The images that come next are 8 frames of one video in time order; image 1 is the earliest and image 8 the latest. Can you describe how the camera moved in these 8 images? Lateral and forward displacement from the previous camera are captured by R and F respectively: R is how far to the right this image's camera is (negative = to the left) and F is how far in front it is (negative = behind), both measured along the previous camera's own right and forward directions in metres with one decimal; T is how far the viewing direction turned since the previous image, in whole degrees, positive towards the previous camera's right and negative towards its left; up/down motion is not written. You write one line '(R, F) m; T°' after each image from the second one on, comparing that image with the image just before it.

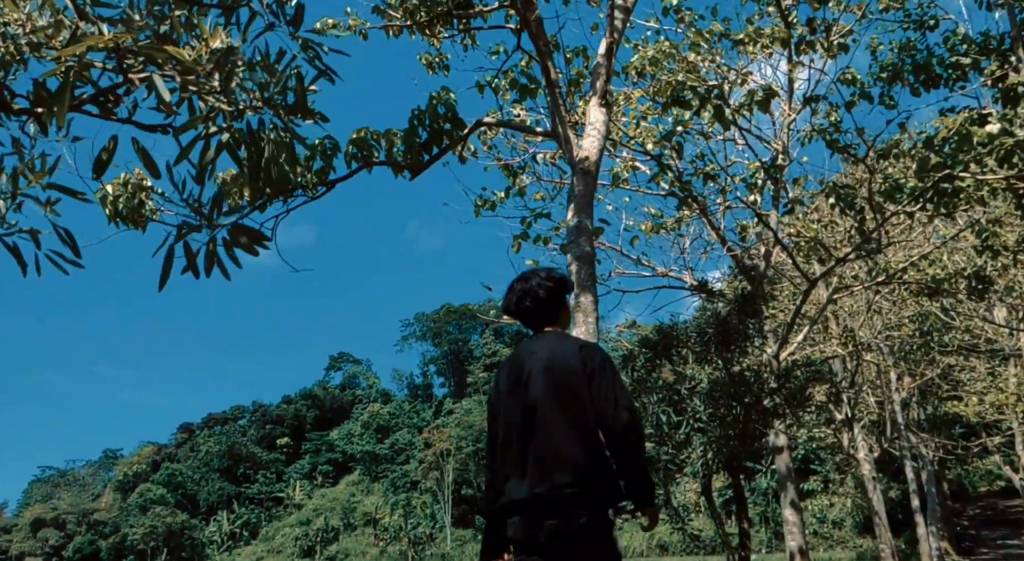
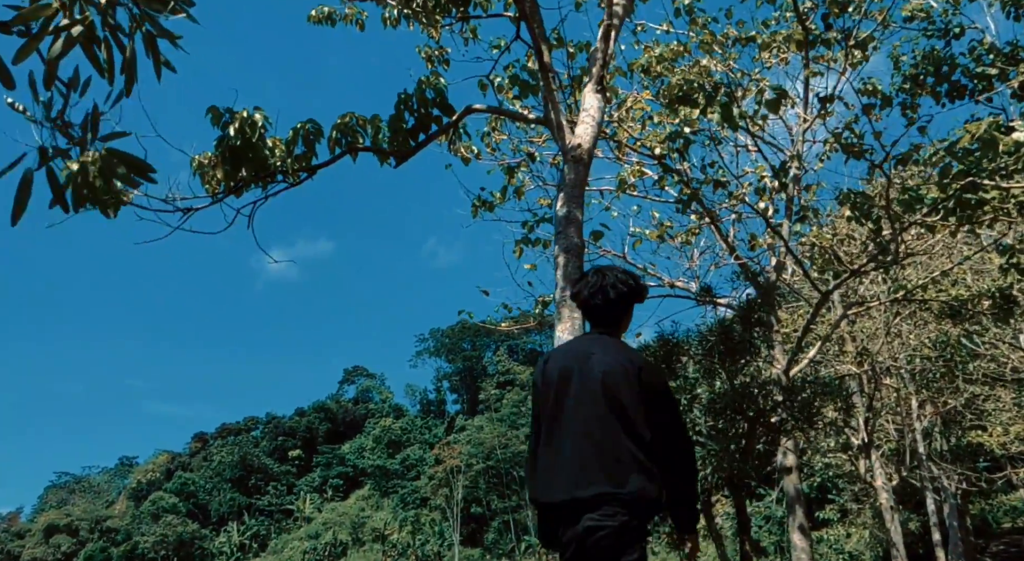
(+0.2, +0.3) m; -1°
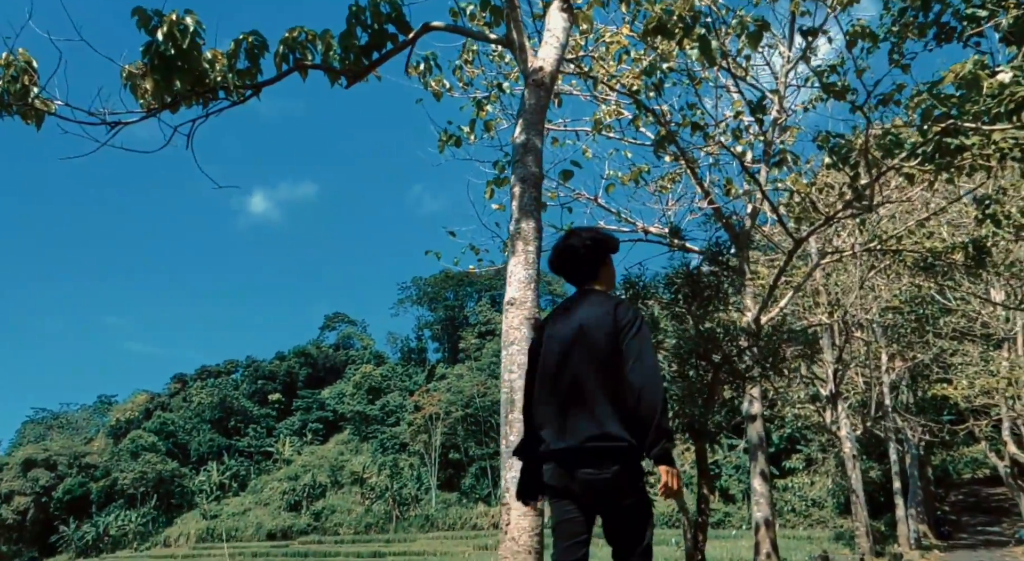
(+0.2, +0.2) m; +1°
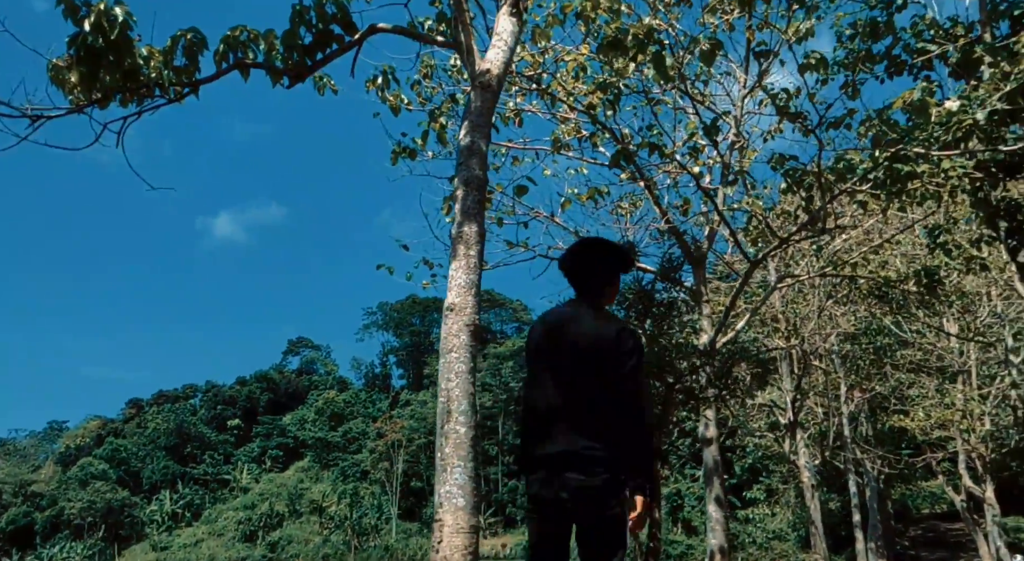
(+0.1, +0.1) m; +2°
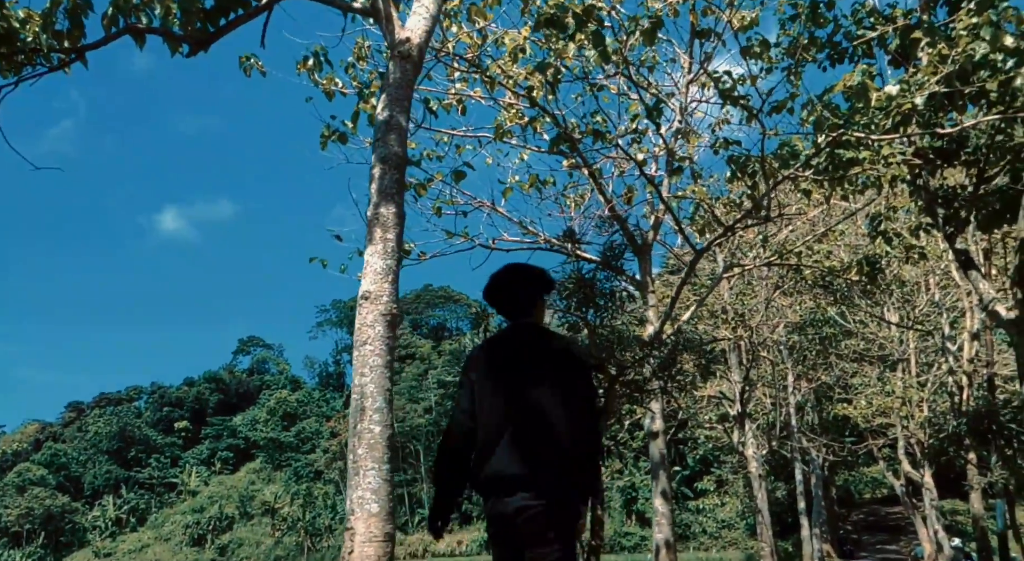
(+0.1, +0.3) m; +3°
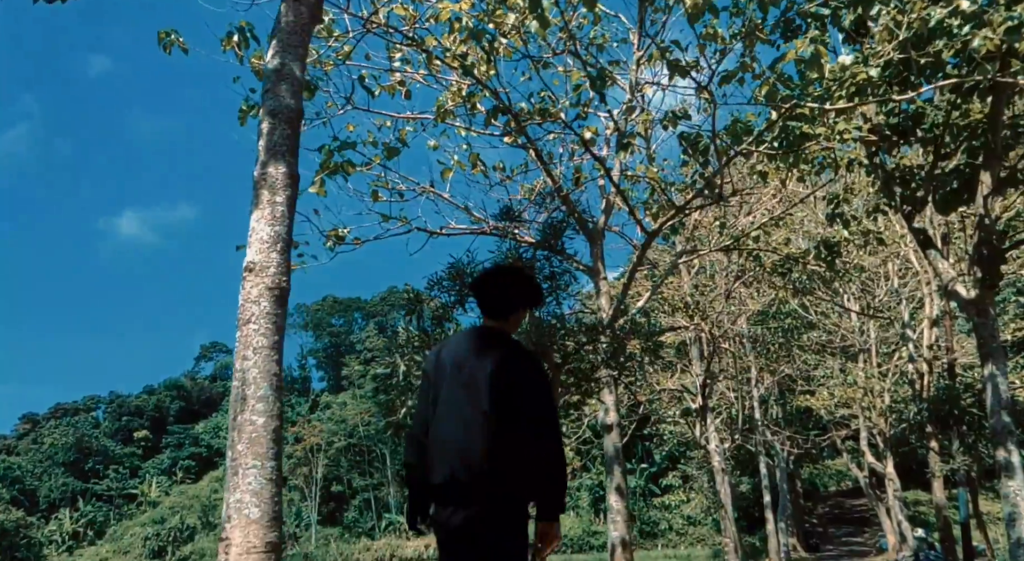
(+0.2, +0.4) m; +2°
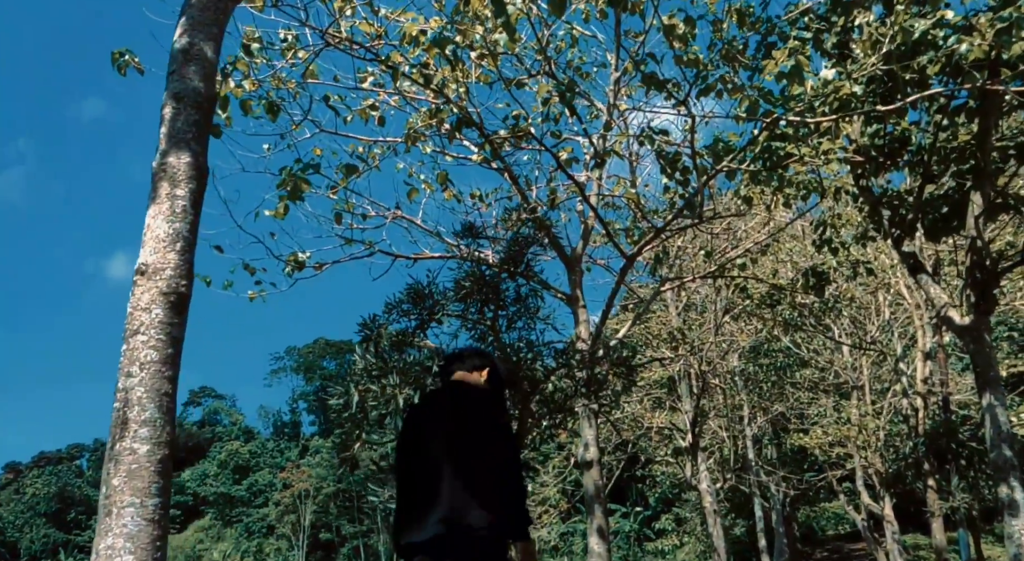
(+0.2, +0.4) m; +1°
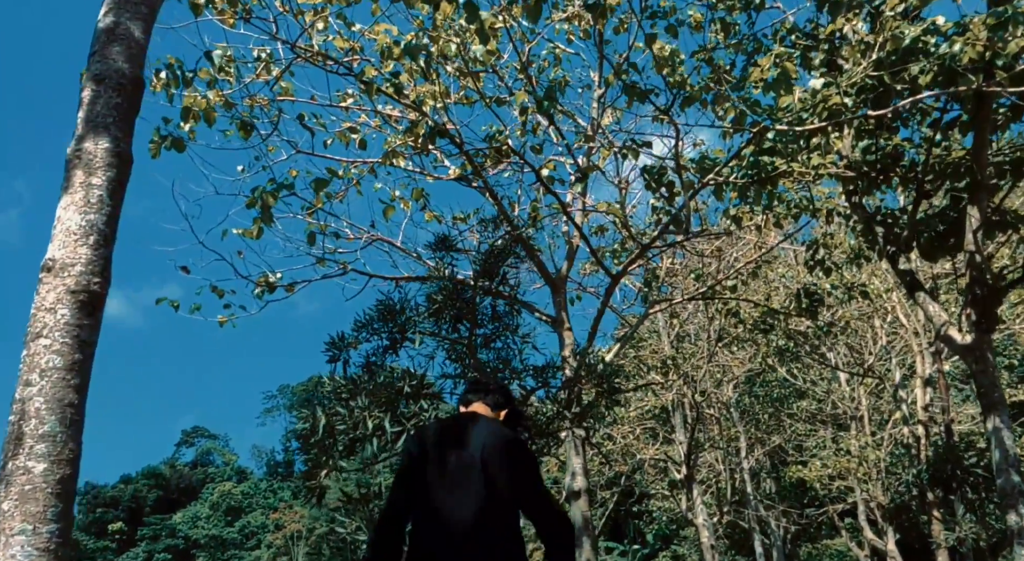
(+0.1, +0.3) m; 0°
